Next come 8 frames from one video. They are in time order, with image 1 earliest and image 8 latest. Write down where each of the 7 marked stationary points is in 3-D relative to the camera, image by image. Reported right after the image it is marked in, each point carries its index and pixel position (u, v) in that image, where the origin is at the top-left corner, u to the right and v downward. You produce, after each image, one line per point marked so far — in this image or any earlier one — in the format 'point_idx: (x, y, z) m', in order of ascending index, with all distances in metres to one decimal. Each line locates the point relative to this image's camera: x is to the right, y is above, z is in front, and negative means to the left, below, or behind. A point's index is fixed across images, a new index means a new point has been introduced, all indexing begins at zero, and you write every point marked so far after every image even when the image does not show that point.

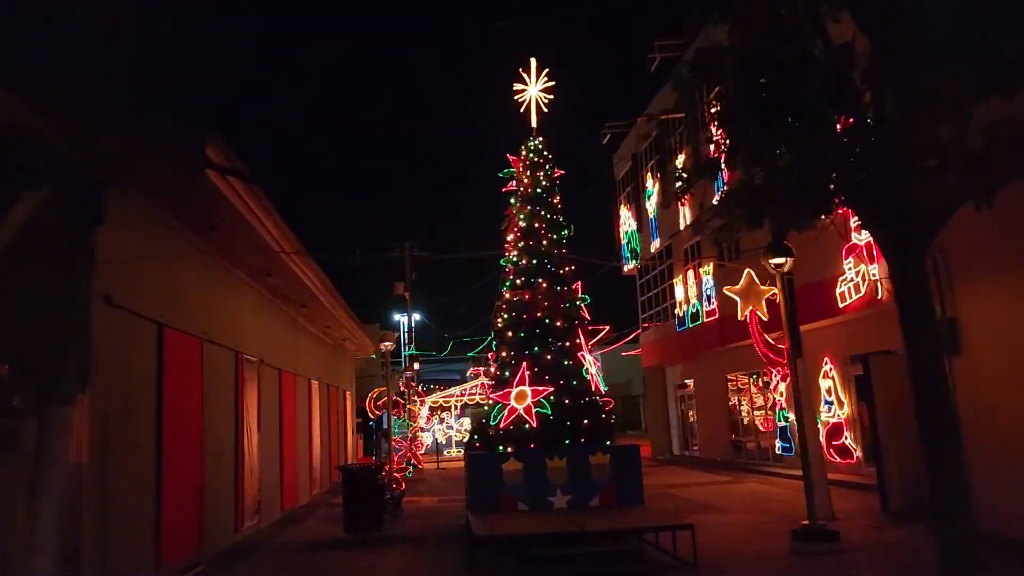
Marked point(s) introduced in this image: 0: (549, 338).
0: (+0.5, -0.7, +12.1) m
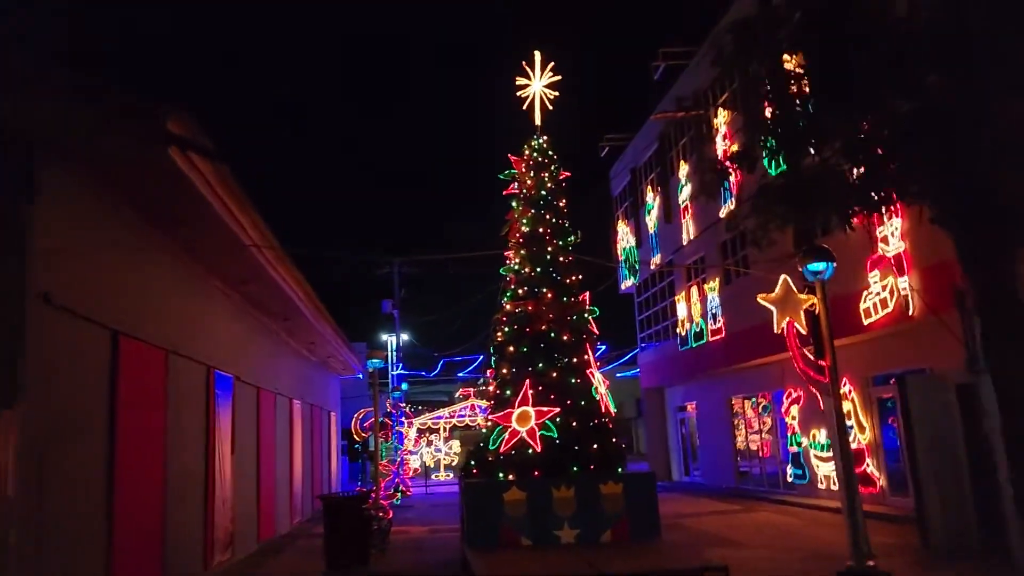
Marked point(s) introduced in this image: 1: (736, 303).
0: (+0.6, -0.9, +11.0) m
1: (+5.3, -0.4, +19.4) m
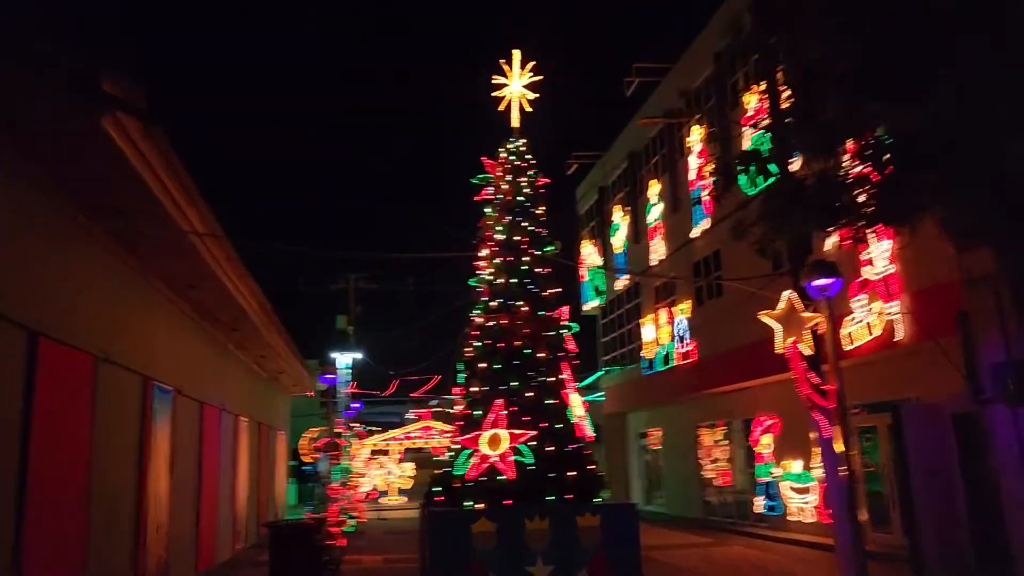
0: (+0.2, -1.0, +10.1) m
1: (+4.4, -0.9, +18.8) m
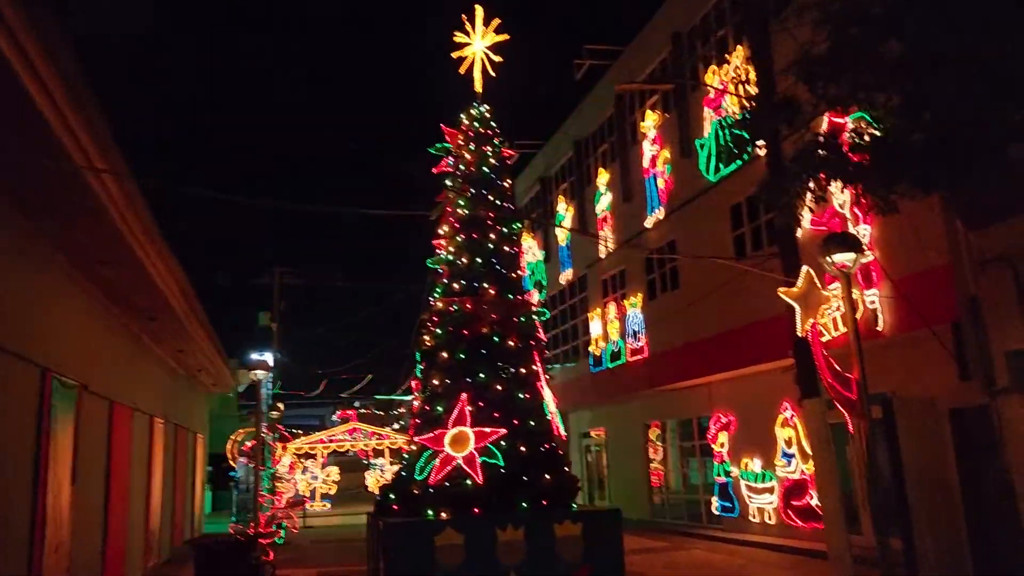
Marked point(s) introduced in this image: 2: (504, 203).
0: (-0.2, -0.8, +9.0) m
1: (+3.2, -0.7, +18.0) m
2: (-0.1, +1.0, +9.8) m
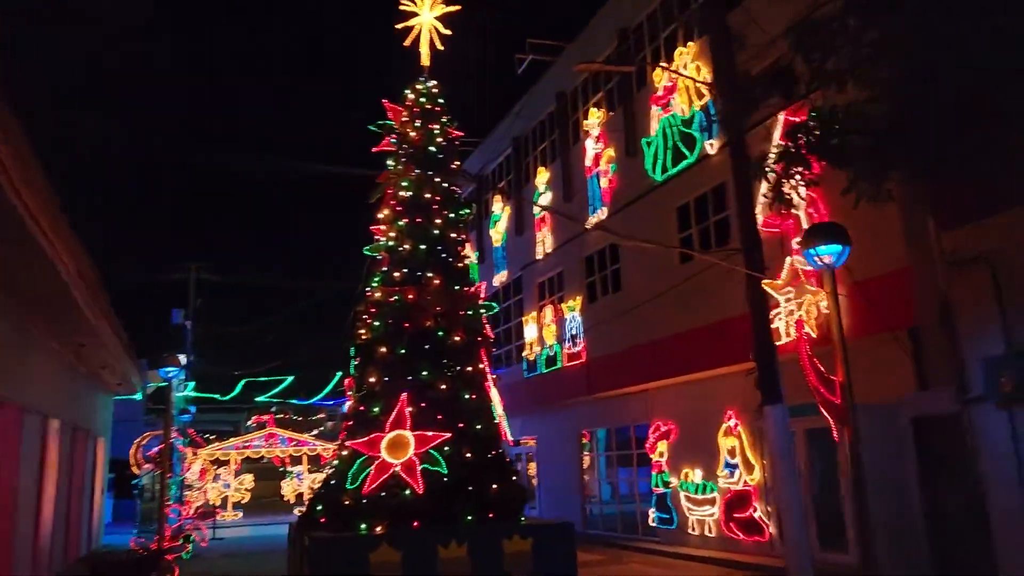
0: (-0.7, -0.7, +8.1) m
1: (+1.9, -0.8, +17.4) m
2: (-0.7, +1.1, +9.0) m
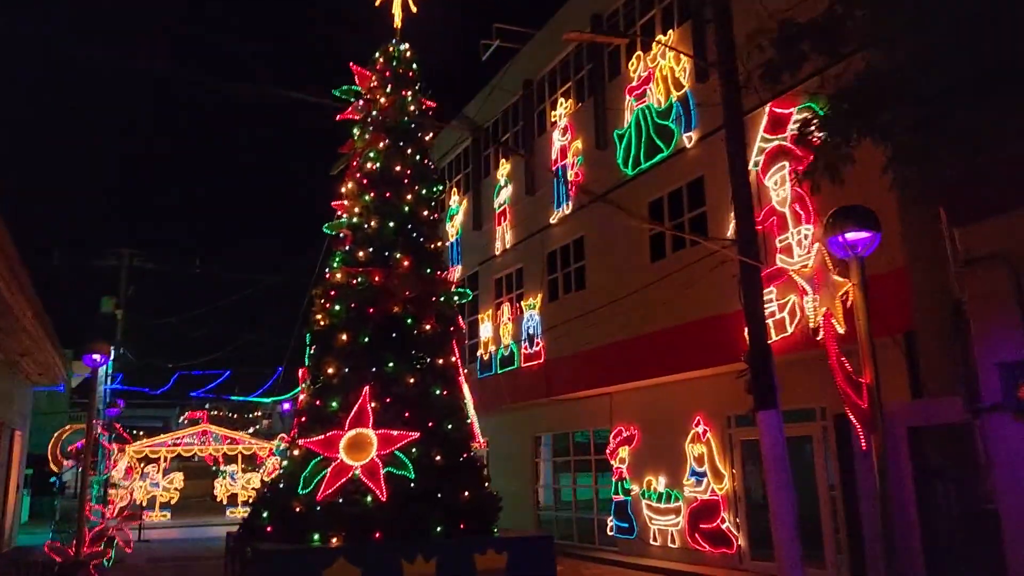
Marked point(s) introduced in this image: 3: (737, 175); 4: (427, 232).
0: (-0.9, -0.5, +7.3) m
1: (+1.0, -0.7, +16.7) m
2: (-0.9, +1.3, +8.1) m
3: (+2.3, +1.1, +8.4) m
4: (-0.8, +0.5, +7.9) m
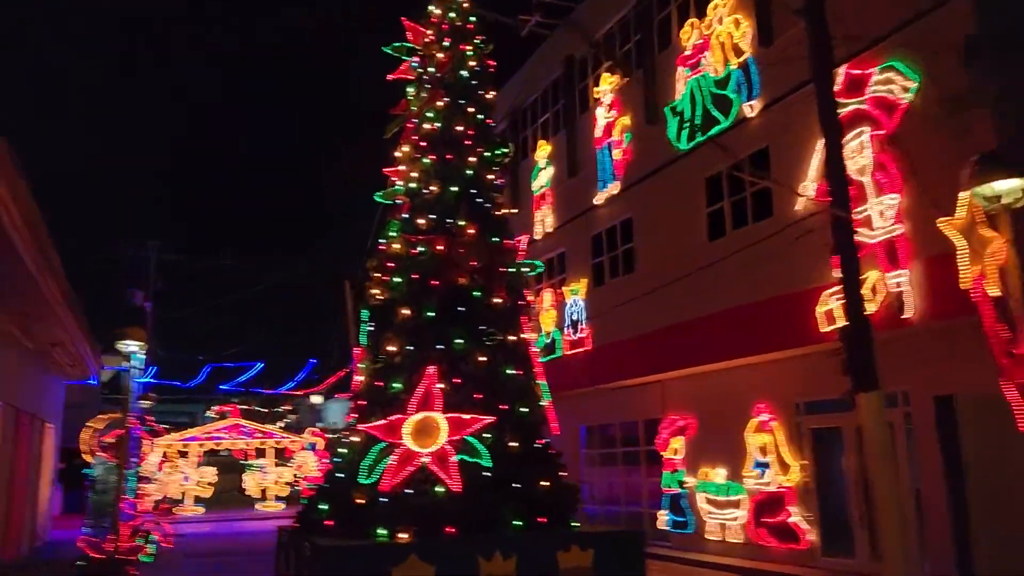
0: (-0.3, -0.3, +6.6) m
1: (+1.9, -0.4, +15.9) m
2: (-0.2, +1.5, +7.4) m
3: (+2.9, +1.4, +7.6) m
4: (-0.2, +0.8, +7.2) m
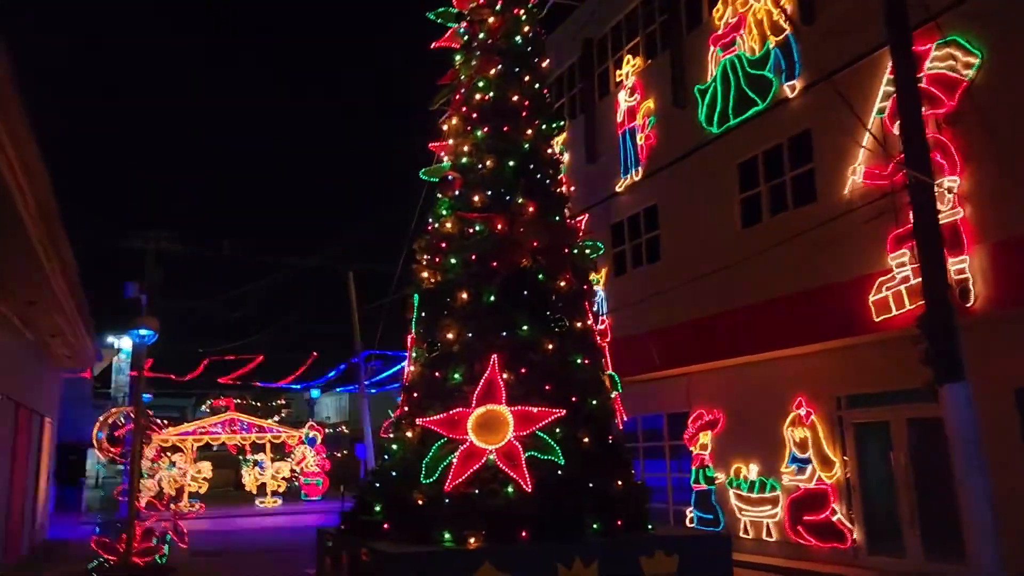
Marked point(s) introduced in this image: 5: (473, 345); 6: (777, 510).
0: (+0.2, -0.2, +6.0) m
1: (+2.2, -0.2, +15.4) m
2: (+0.3, +1.7, +6.9) m
3: (+3.4, +1.6, +7.1) m
4: (+0.3, +0.9, +6.6) m
5: (-0.3, -0.4, +5.8) m
6: (+4.0, -3.3, +12.4) m
